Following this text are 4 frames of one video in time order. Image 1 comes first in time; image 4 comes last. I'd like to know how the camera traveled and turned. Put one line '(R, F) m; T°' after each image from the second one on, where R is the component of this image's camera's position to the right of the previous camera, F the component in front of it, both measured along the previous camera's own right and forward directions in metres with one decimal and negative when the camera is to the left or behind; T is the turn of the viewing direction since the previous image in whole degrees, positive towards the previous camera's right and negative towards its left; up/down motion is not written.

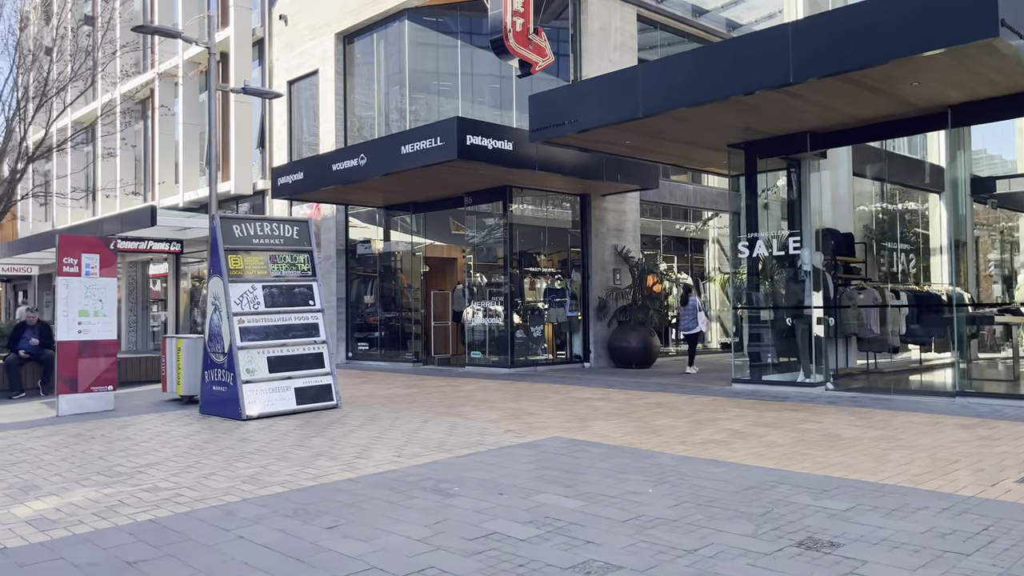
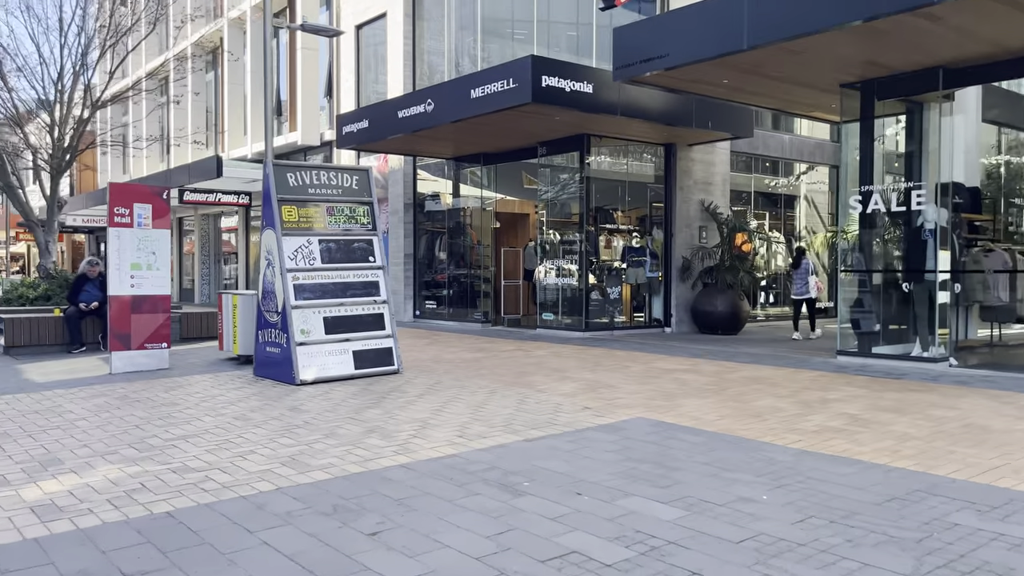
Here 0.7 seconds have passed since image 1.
(-0.1, +1.1) m; -5°
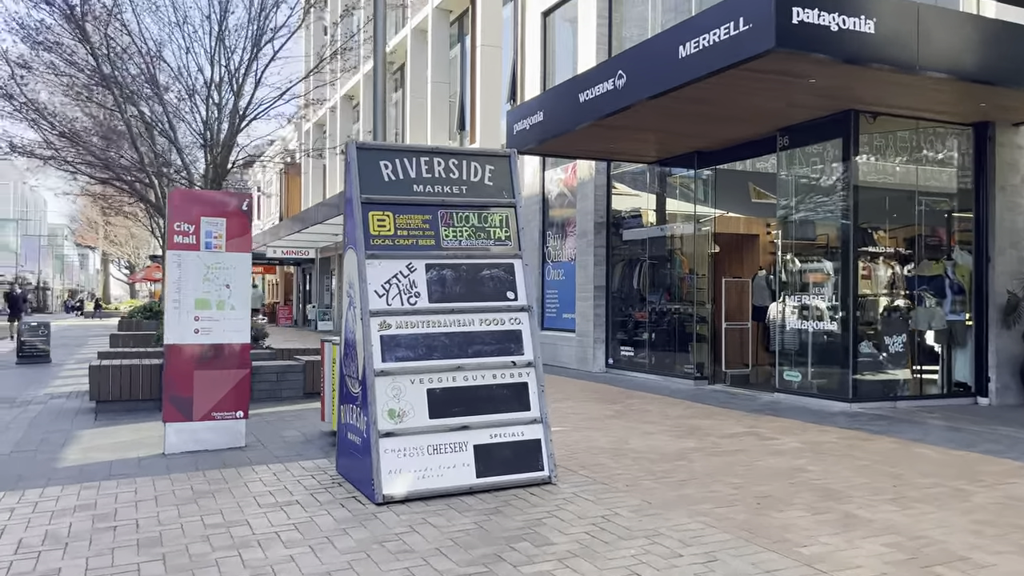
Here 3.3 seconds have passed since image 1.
(-0.1, +4.0) m; -15°
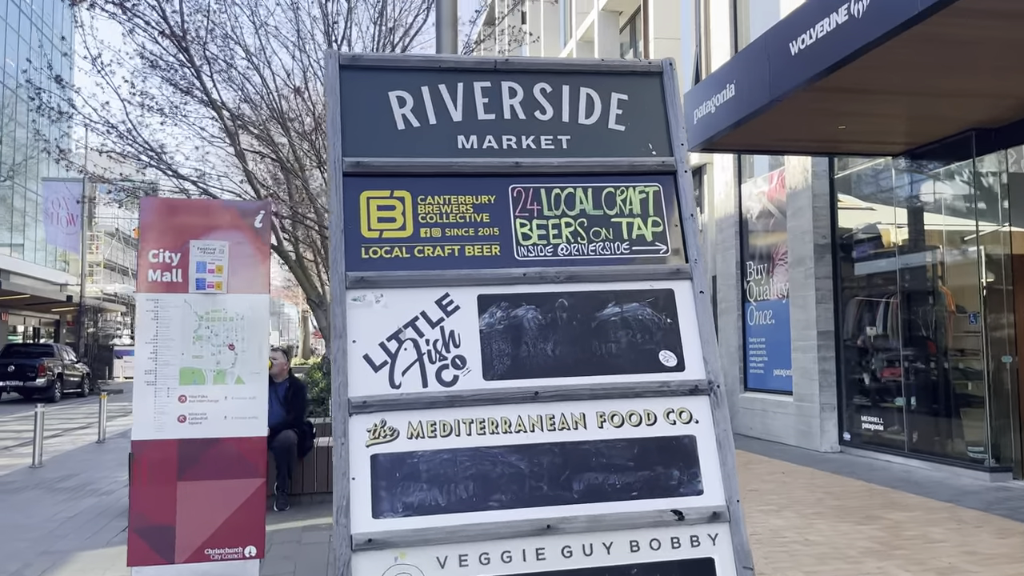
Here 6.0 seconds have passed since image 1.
(+0.1, +3.4) m; -14°
